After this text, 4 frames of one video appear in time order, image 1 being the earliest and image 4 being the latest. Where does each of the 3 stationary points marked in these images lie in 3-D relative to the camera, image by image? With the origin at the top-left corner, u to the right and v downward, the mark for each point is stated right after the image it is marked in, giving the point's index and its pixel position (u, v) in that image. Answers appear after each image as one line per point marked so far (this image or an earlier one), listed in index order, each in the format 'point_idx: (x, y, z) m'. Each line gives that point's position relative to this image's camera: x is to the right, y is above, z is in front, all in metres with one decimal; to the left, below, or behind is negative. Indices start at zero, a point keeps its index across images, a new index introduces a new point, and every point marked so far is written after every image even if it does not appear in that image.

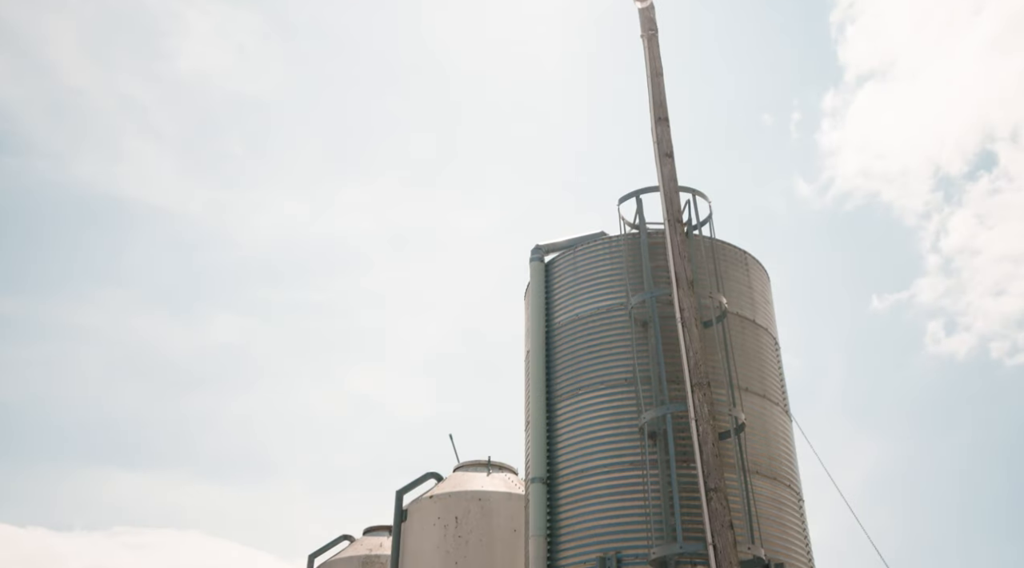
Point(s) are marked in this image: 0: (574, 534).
0: (+1.2, -4.8, +18.3) m
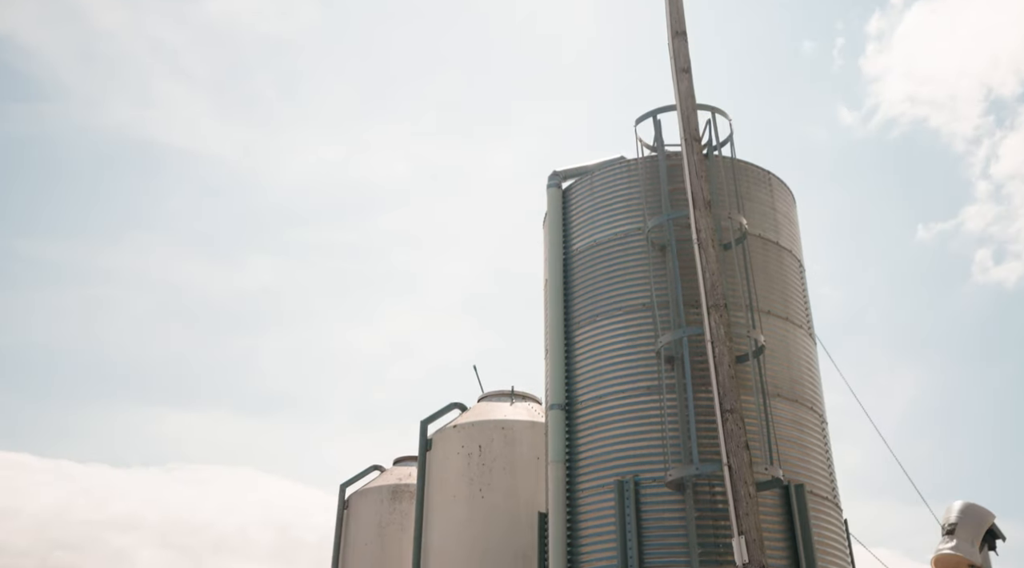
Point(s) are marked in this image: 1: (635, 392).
0: (+1.5, -3.3, +18.3) m
1: (+2.3, -2.0, +18.3) m
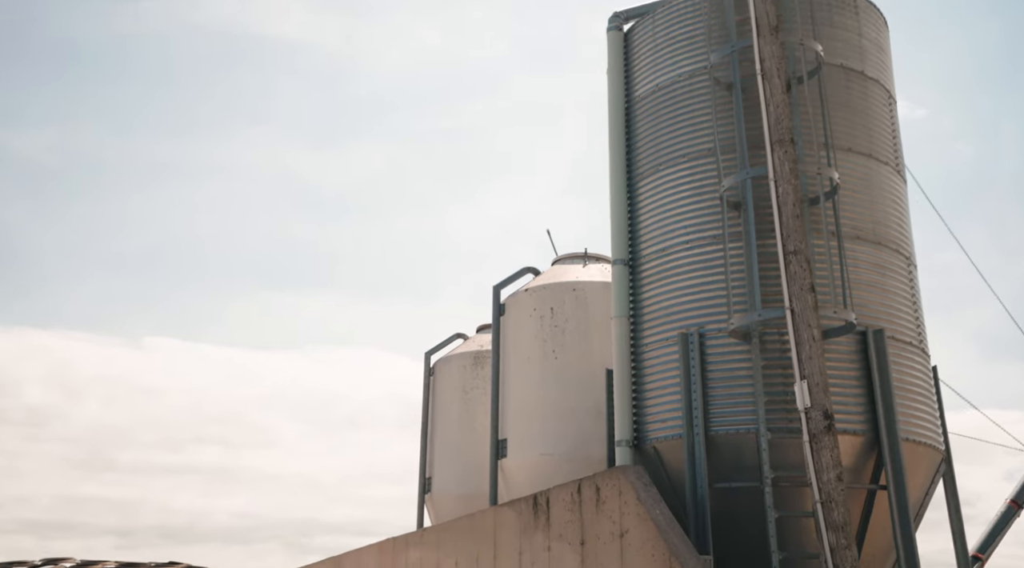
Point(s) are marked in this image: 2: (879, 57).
0: (+2.6, -0.5, +17.6) m
1: (+3.3, +0.8, +17.3) m
2: (+7.4, +4.6, +19.6) m
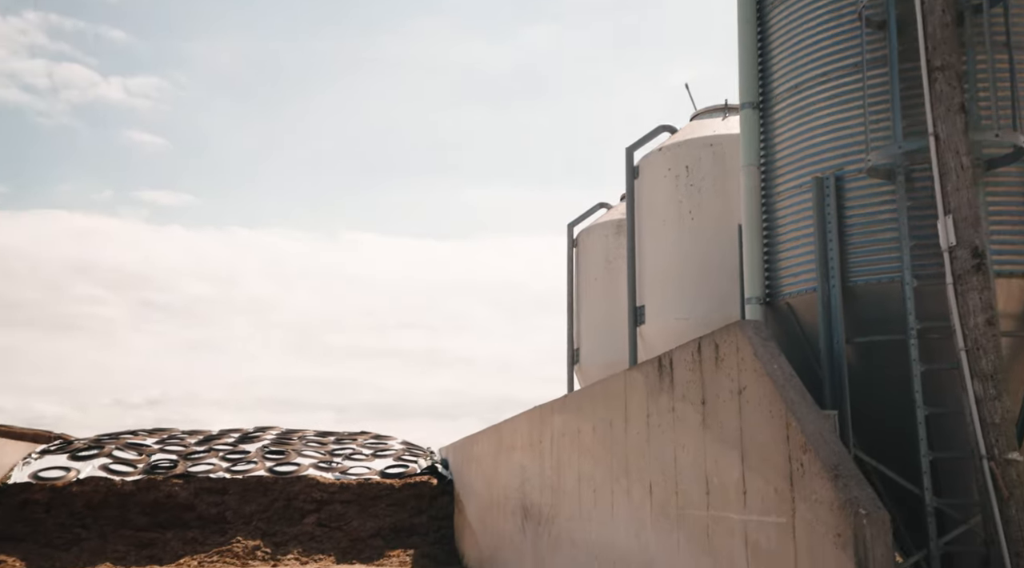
0: (+4.5, +2.1, +15.9) m
1: (+5.1, +3.4, +15.3) m
2: (+9.3, +7.6, +16.3) m
